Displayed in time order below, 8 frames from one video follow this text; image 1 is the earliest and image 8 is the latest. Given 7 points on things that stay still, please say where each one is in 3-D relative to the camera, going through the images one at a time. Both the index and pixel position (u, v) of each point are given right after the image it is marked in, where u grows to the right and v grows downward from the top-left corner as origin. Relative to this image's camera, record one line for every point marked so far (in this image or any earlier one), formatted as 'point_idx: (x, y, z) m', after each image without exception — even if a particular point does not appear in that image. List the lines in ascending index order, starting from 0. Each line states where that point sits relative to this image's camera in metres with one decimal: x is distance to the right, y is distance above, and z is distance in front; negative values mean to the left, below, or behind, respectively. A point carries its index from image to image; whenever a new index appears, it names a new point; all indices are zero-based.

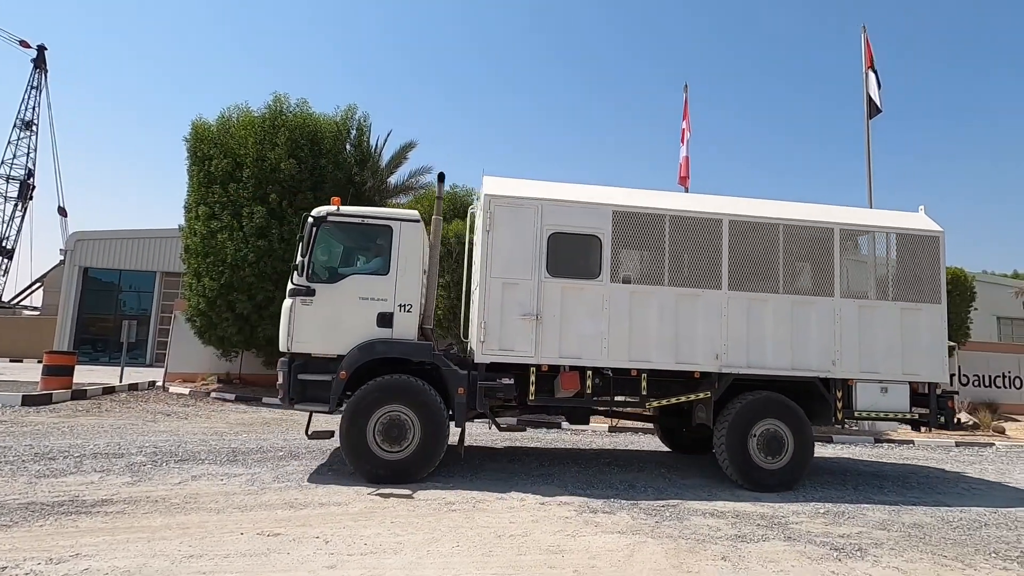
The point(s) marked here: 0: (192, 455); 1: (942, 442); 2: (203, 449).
0: (-5.5, -2.8, +8.8) m
1: (+10.2, -3.7, +12.9) m
2: (-5.5, -2.8, +9.3) m
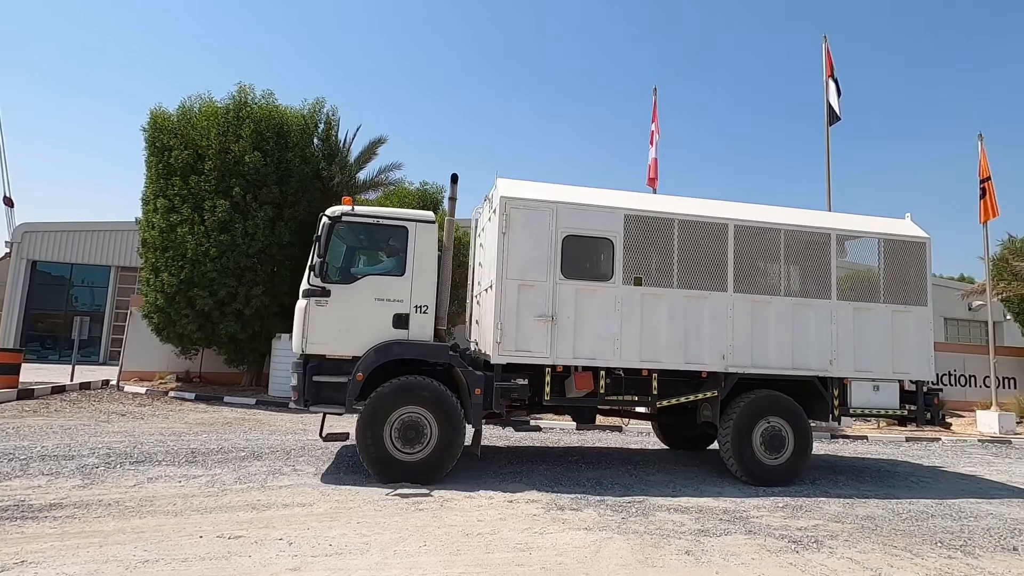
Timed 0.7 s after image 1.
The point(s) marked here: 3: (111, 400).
0: (-5.7, -2.7, +8.6) m
1: (+9.7, -3.8, +13.5) m
2: (-5.8, -2.7, +9.0) m
3: (-9.8, -2.7, +13.0) m
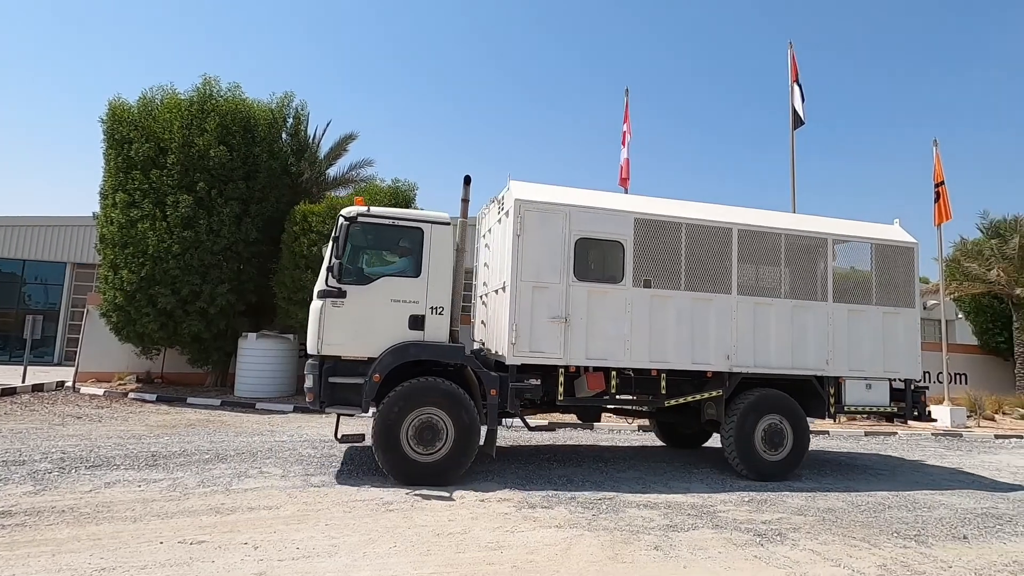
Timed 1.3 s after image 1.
0: (-5.9, -2.7, +8.3) m
1: (+9.3, -3.8, +14.1) m
2: (-6.0, -2.7, +8.7) m
3: (-10.2, -2.7, +12.5) m
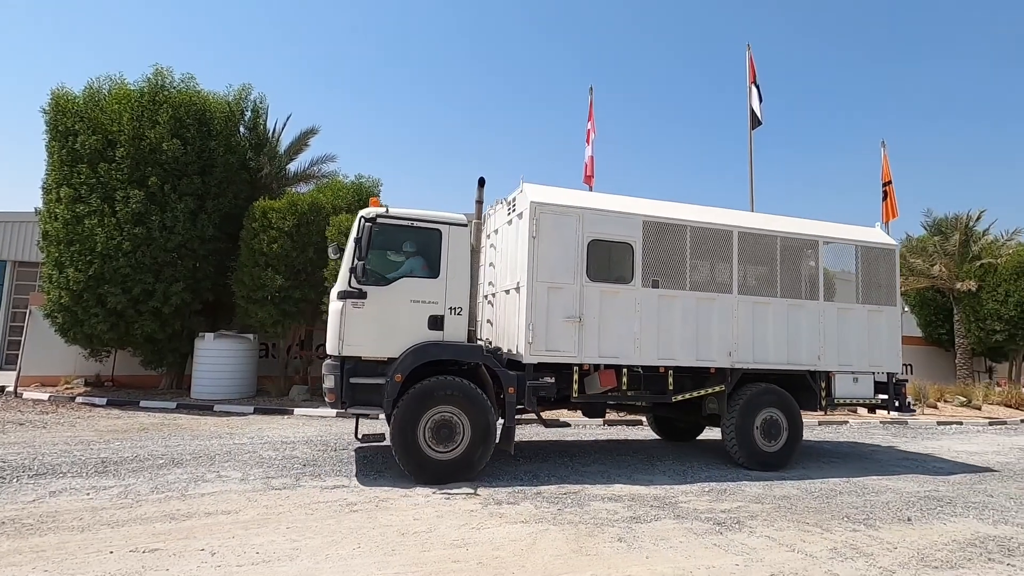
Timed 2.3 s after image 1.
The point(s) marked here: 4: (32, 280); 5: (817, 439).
0: (-6.8, -2.7, +7.9) m
1: (+8.0, -3.6, +14.6) m
2: (-6.9, -2.7, +8.3) m
3: (-11.4, -2.6, +11.8) m
4: (-17.1, +0.3, +18.9) m
5: (+6.8, -3.4, +12.0) m
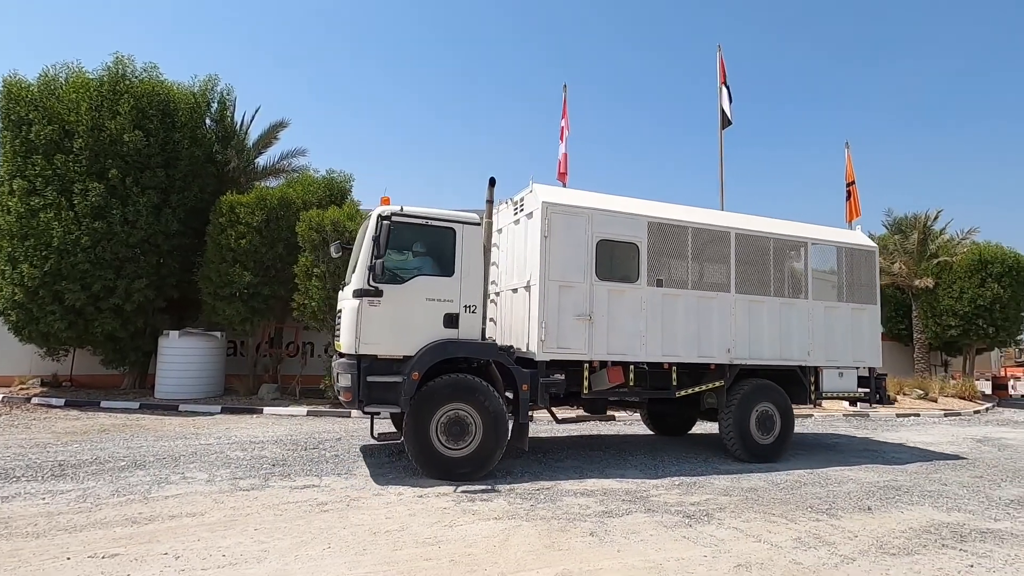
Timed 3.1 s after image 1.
0: (-7.5, -2.6, +7.4) m
1: (+6.9, -3.6, +14.8) m
2: (-7.7, -2.6, +7.8) m
3: (-12.2, -2.6, +11.1) m
4: (-18.3, +0.4, +18.0) m
5: (+5.8, -3.3, +12.2) m
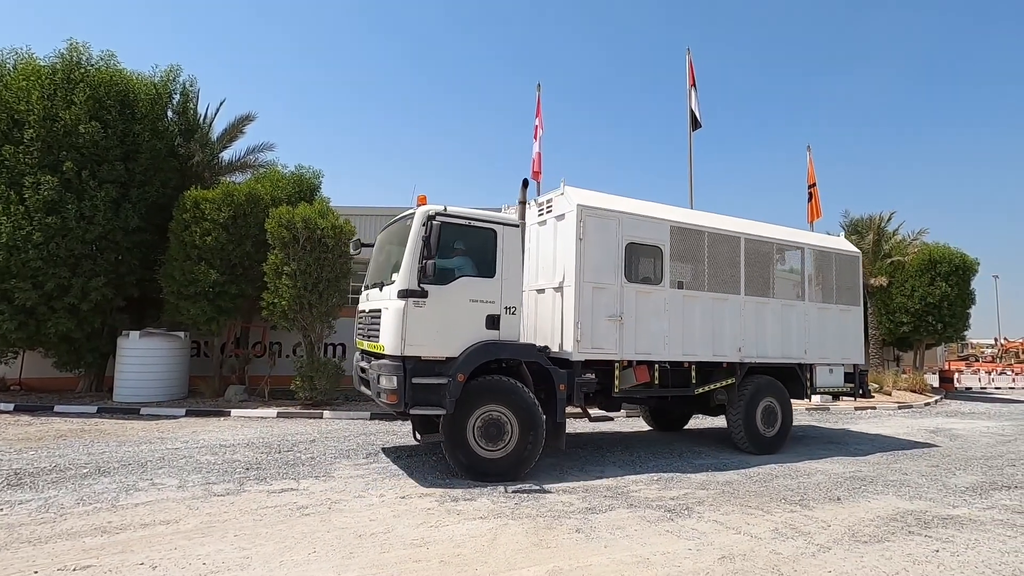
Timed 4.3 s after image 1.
0: (-4.2, -2.6, +6.9) m
1: (+9.7, -3.5, +15.2) m
2: (-4.4, -2.6, +7.3) m
3: (-9.2, -2.6, +10.3) m
4: (-15.6, +0.4, +16.8) m
5: (+8.8, -3.3, +12.5) m
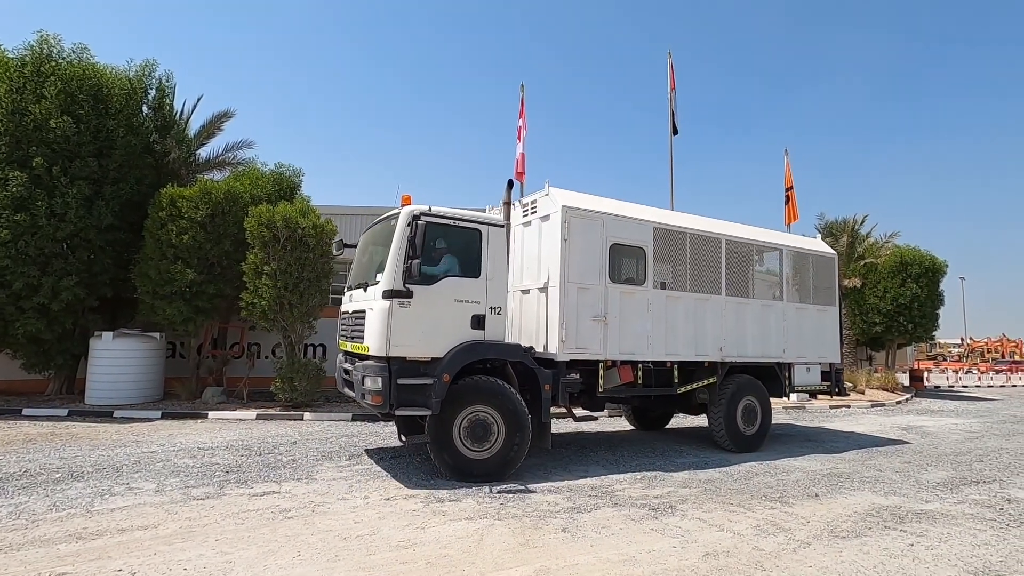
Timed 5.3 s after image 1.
0: (-3.4, -2.6, +6.9) m
1: (+10.3, -3.6, +15.7) m
2: (-3.6, -2.6, +7.3) m
3: (-8.5, -2.6, +10.1) m
4: (-15.1, +0.4, +16.3) m
5: (+9.4, -3.4, +12.9) m
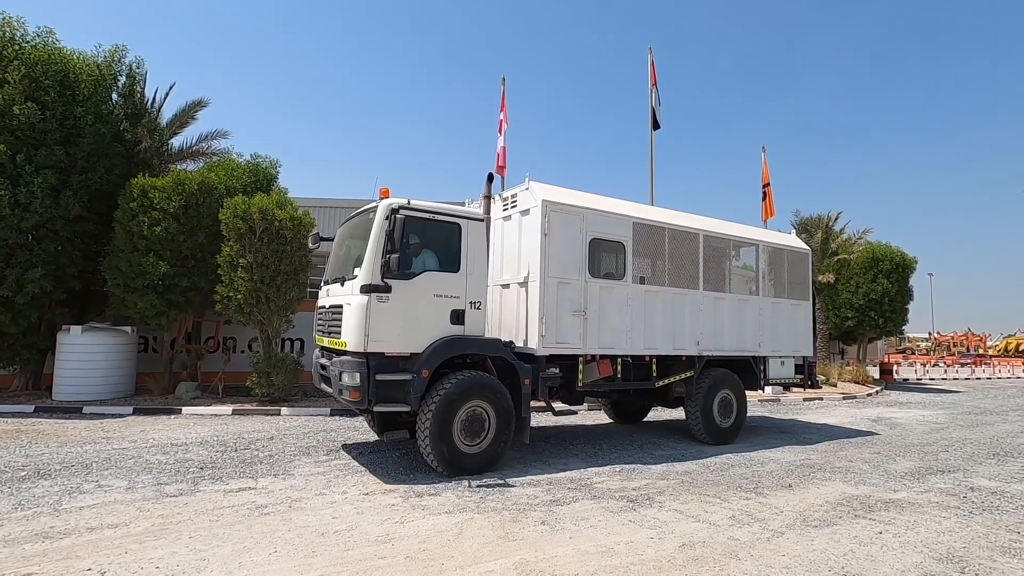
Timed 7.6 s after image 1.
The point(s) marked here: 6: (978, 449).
0: (-3.8, -2.5, +6.6) m
1: (+9.5, -3.4, +15.8) m
2: (-4.0, -2.5, +6.9) m
3: (-9.0, -2.4, +9.6) m
4: (-15.8, +0.7, +15.5) m
5: (+8.8, -3.2, +13.0) m
6: (+8.6, -3.0, +9.8) m
